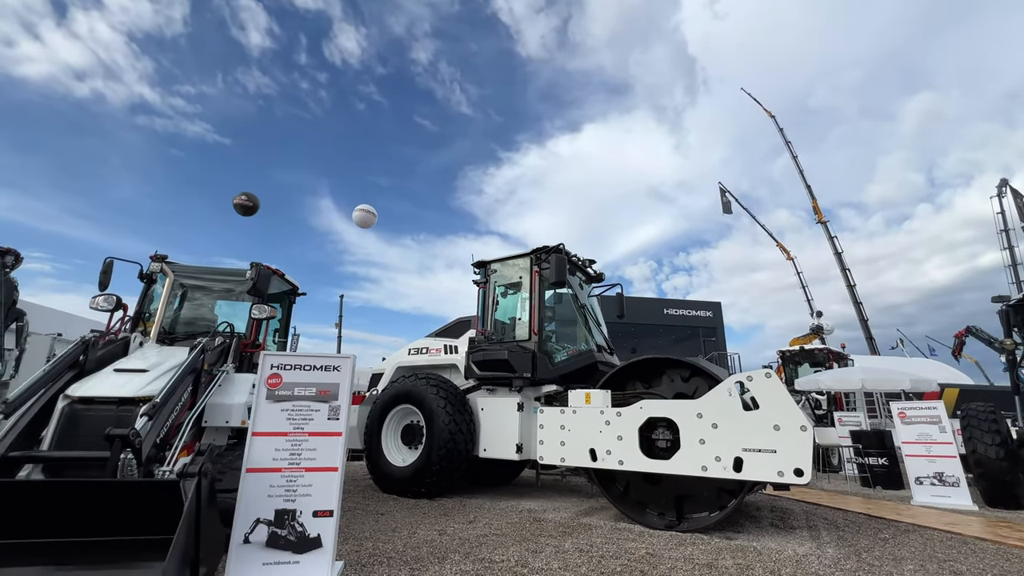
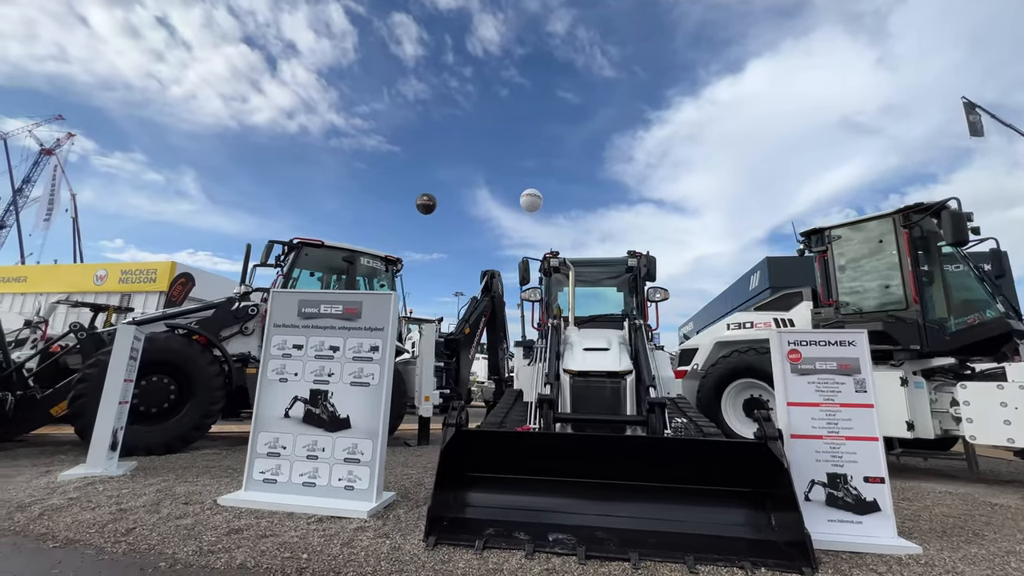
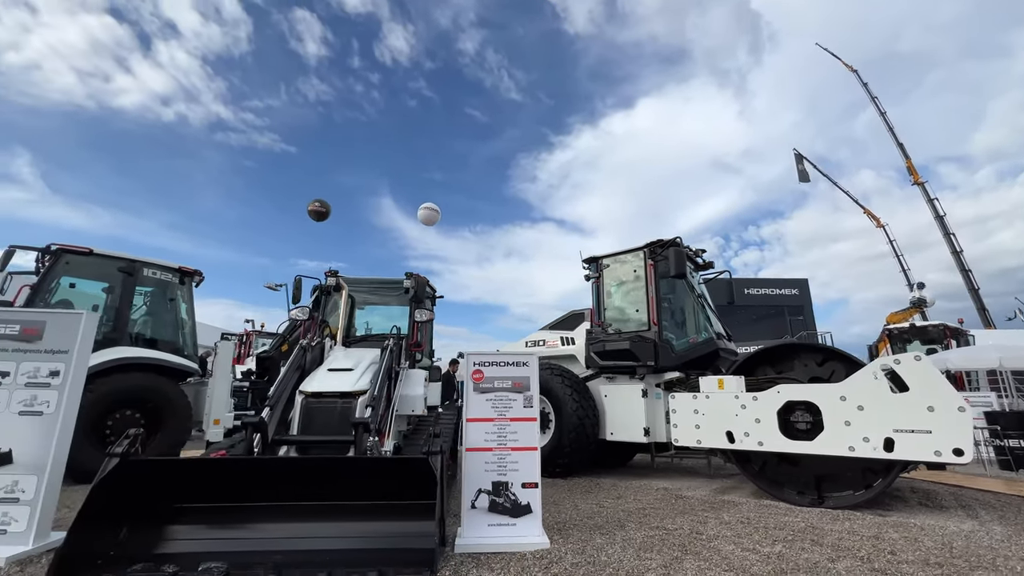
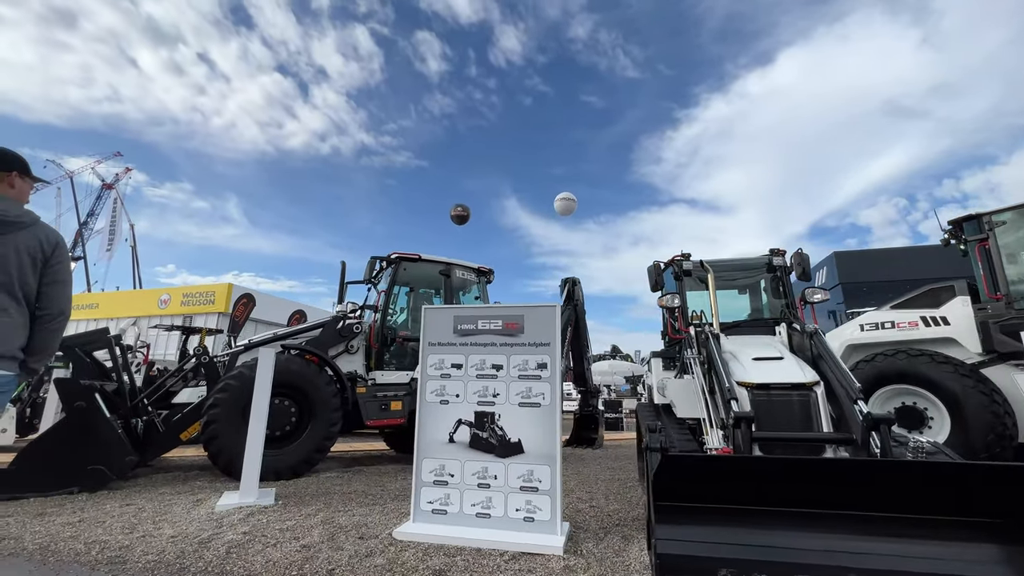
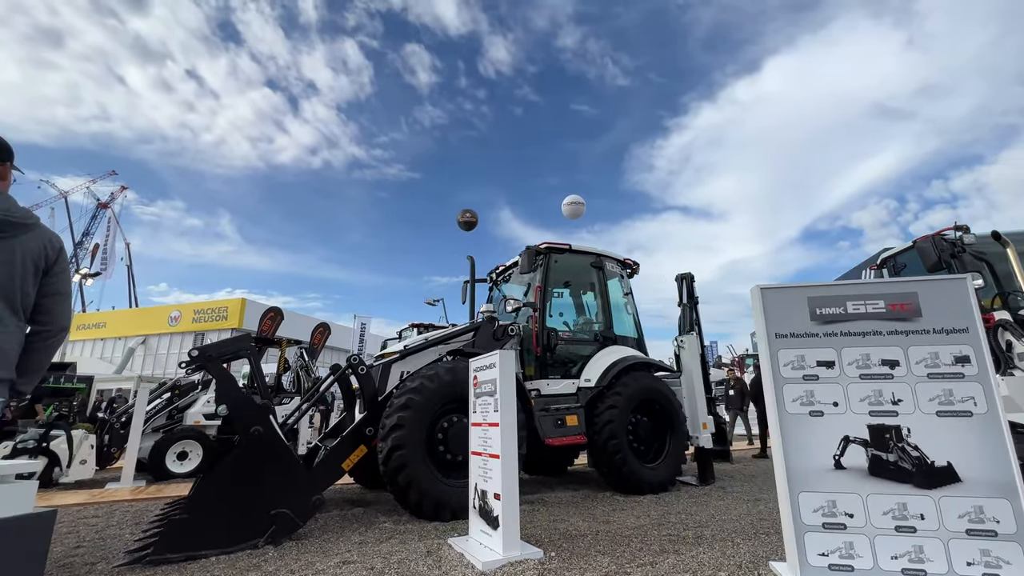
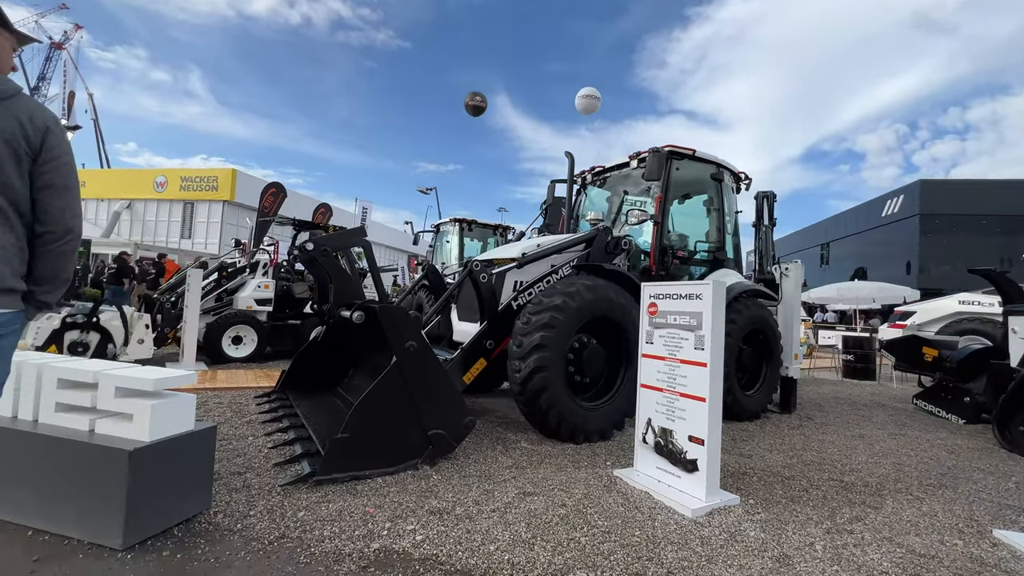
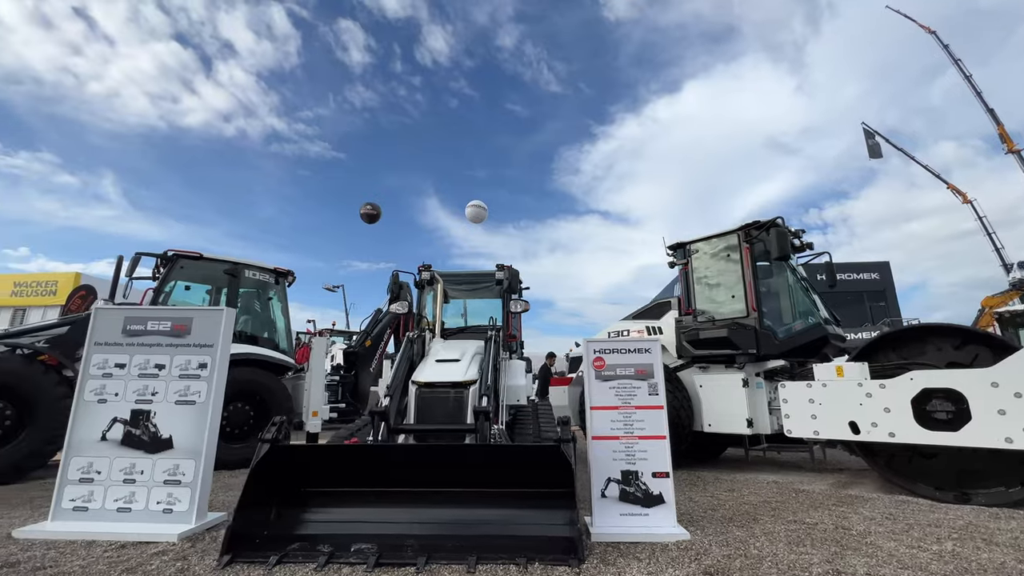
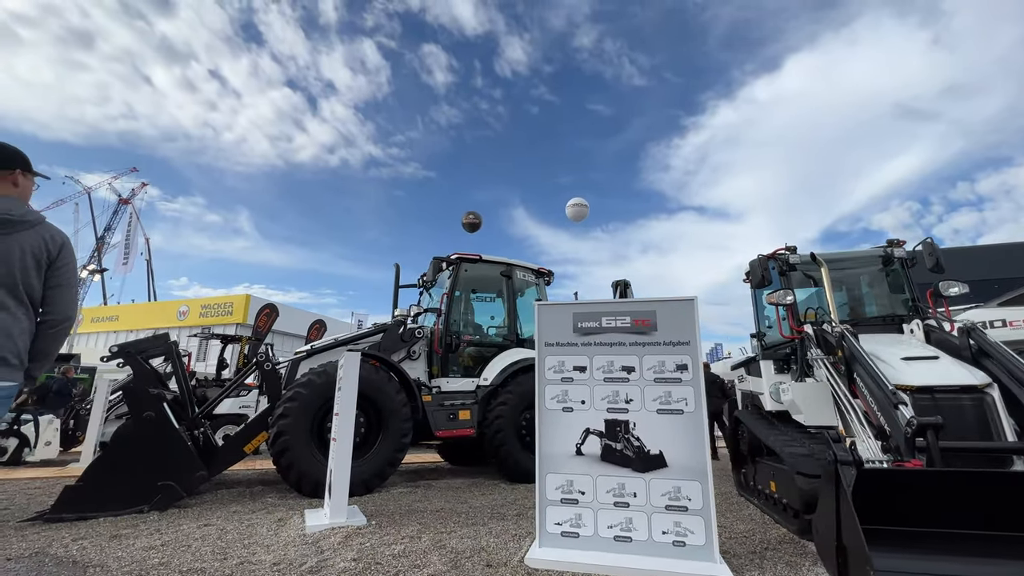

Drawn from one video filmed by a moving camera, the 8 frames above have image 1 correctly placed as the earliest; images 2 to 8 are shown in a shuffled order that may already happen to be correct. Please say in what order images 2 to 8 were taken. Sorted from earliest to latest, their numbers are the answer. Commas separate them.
3, 7, 2, 4, 8, 5, 6
